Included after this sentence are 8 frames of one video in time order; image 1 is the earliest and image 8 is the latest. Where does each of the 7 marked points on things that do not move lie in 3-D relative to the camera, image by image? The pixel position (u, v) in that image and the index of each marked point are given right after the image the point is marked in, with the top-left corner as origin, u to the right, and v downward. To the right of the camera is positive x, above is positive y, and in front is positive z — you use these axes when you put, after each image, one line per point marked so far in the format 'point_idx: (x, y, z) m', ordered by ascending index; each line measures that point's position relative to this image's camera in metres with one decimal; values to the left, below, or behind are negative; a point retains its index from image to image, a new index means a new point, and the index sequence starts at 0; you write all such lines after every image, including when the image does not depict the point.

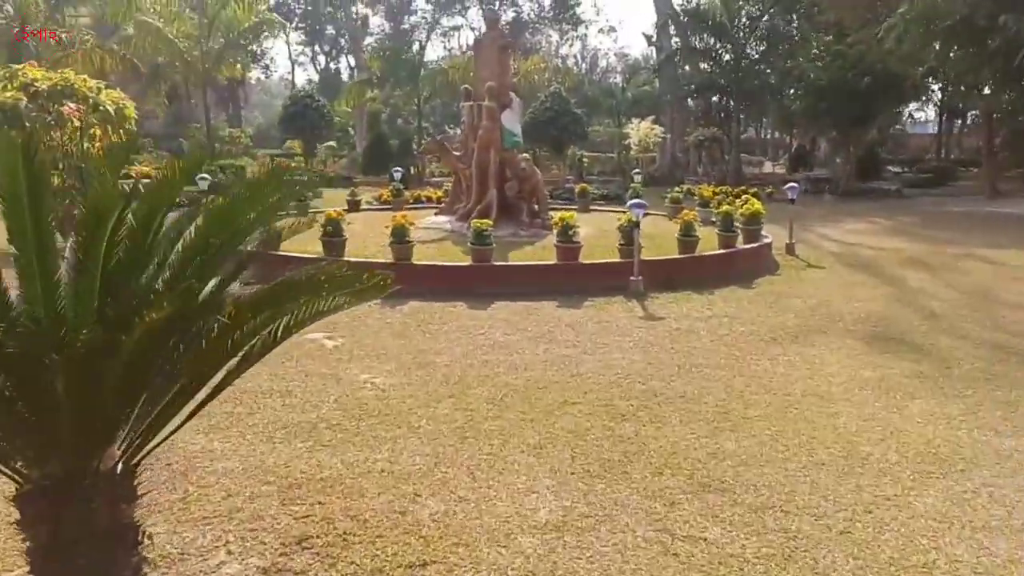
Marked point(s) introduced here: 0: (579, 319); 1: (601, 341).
0: (+0.6, -0.3, +7.6) m
1: (+0.7, -0.4, +6.7) m
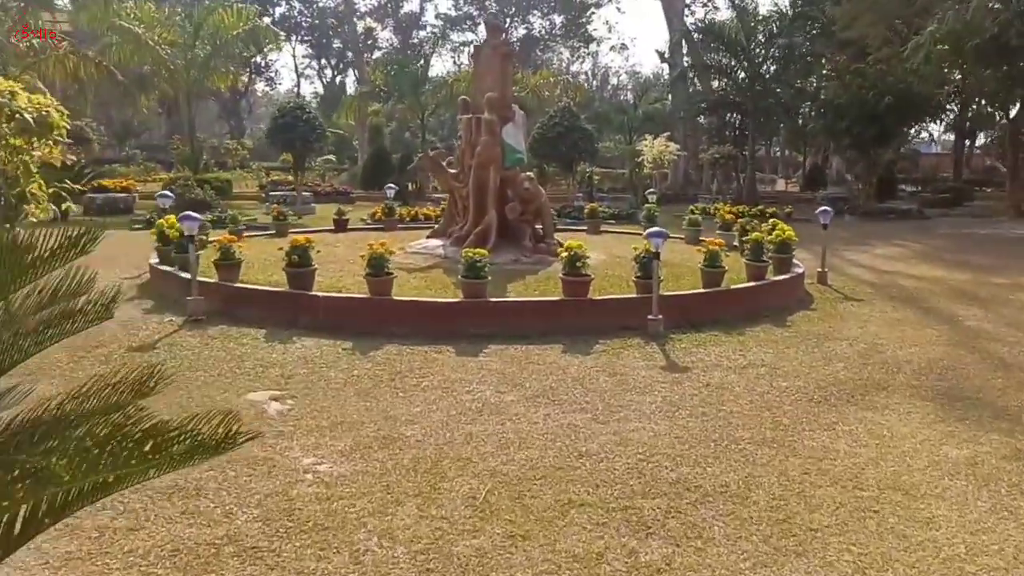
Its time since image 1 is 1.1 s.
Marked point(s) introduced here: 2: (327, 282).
0: (+0.6, -0.6, +6.3) m
1: (+0.7, -0.7, +5.4) m
2: (-2.0, +0.1, +8.8) m
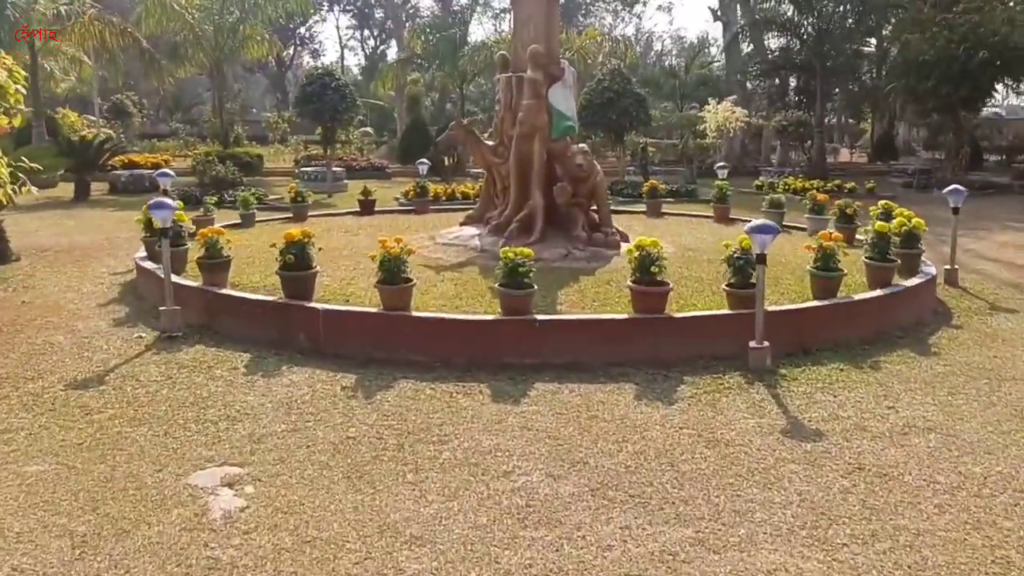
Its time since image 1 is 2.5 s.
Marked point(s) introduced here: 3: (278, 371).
0: (+0.9, -0.7, +4.4) m
1: (+0.9, -0.9, +3.6) m
2: (-1.6, 0.0, +7.1) m
3: (-1.5, -0.6, +5.5) m
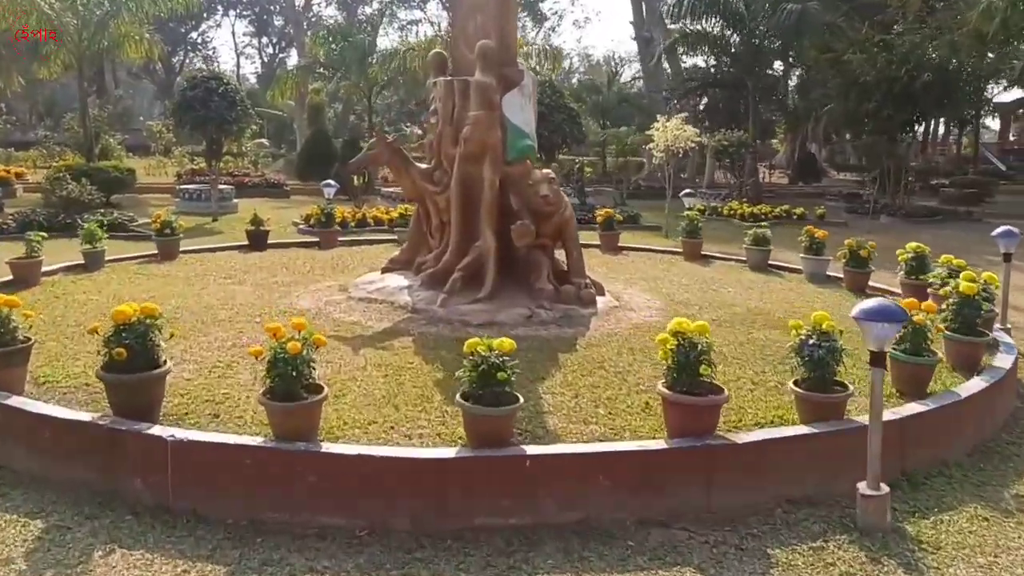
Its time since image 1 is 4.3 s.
0: (+0.9, -1.2, +2.4) m
1: (+1.0, -1.3, +1.5) m
2: (-1.8, -0.5, +4.7) m
3: (-1.6, -1.0, +3.2) m
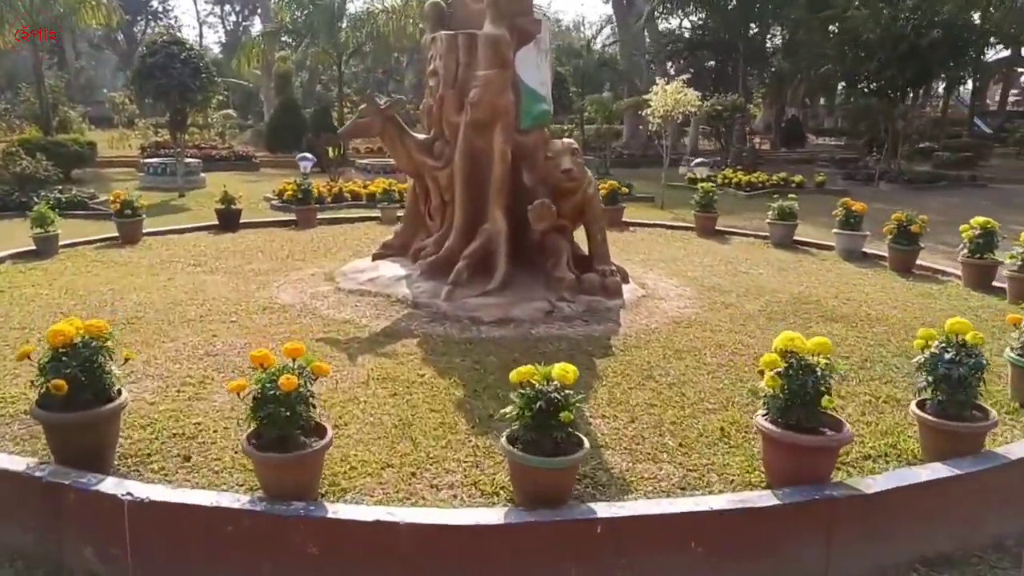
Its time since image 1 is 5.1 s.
0: (+1.1, -1.2, +1.6) m
1: (+1.3, -1.4, +0.7) m
2: (-1.7, -0.5, +3.8) m
3: (-1.4, -1.1, +2.3) m
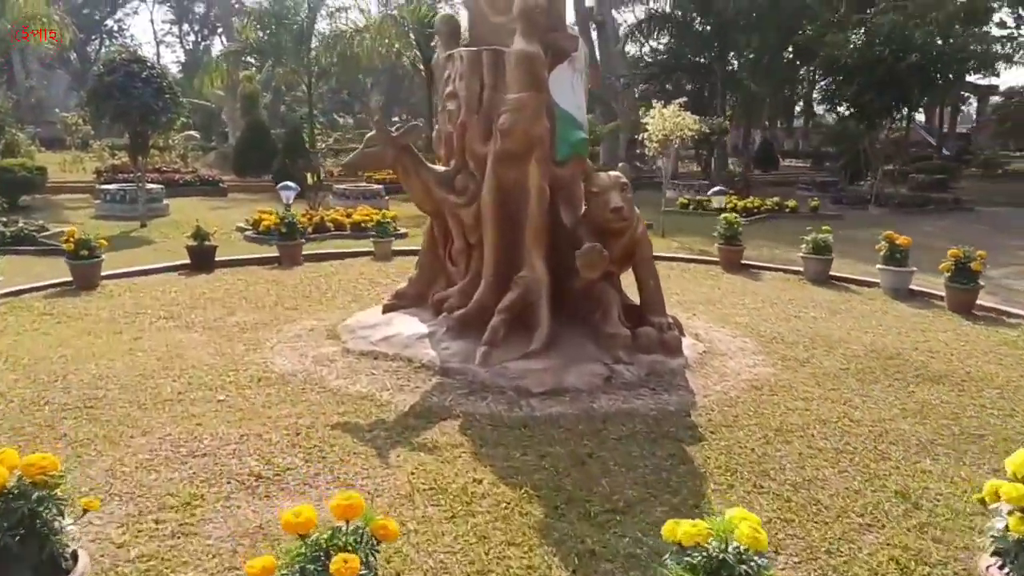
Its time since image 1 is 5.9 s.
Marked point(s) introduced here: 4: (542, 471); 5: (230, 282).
0: (+1.6, -1.5, +0.6) m
1: (+1.8, -1.6, -0.2) m
2: (-1.3, -0.8, +2.8) m
3: (-0.9, -1.4, +1.3) m
4: (+0.1, -0.7, +3.5) m
5: (-2.7, +0.1, +8.2) m
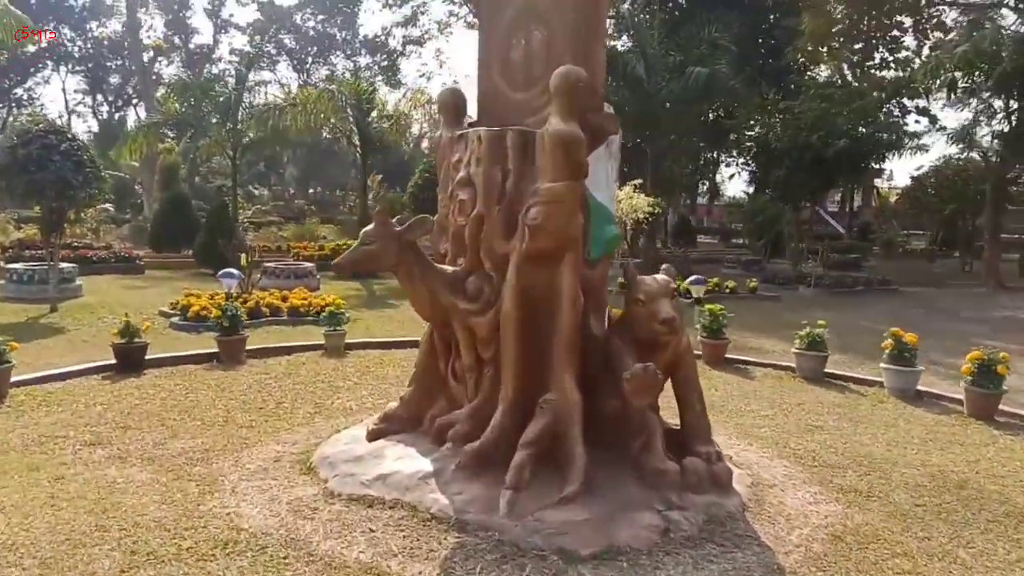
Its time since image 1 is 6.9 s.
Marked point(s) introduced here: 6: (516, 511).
0: (+2.1, -1.7, -0.2) m
1: (+2.4, -1.8, -1.0) m
2: (-1.0, -1.3, +1.7) m
3: (-0.4, -1.7, +0.2) m
4: (+0.4, -1.2, +2.6) m
5: (-2.8, -0.8, +7.1) m
6: (0.0, -1.0, +3.9) m
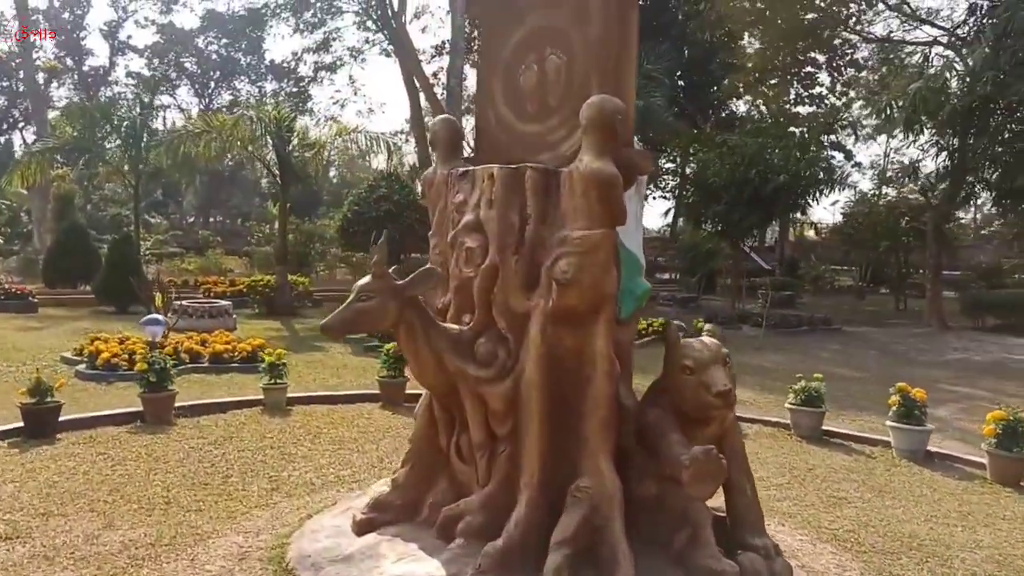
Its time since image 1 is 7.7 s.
0: (+2.7, -1.9, -0.7) m
1: (+3.1, -1.9, -1.5) m
2: (-0.5, -1.5, +0.9) m
3: (+0.1, -1.8, -0.6) m
4: (+0.7, -1.5, +1.9) m
5: (-2.9, -1.2, +6.0) m
6: (+0.2, -1.3, +3.2) m
